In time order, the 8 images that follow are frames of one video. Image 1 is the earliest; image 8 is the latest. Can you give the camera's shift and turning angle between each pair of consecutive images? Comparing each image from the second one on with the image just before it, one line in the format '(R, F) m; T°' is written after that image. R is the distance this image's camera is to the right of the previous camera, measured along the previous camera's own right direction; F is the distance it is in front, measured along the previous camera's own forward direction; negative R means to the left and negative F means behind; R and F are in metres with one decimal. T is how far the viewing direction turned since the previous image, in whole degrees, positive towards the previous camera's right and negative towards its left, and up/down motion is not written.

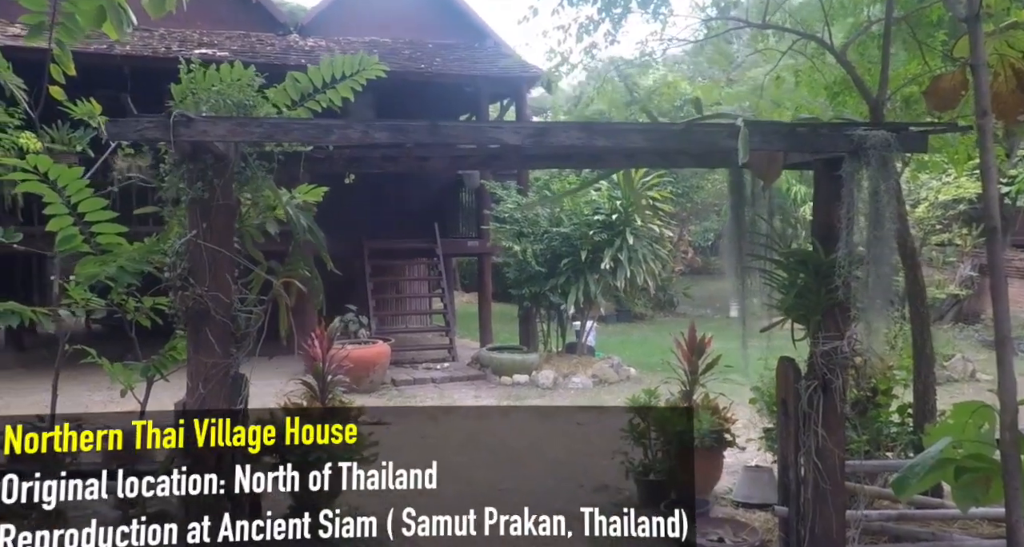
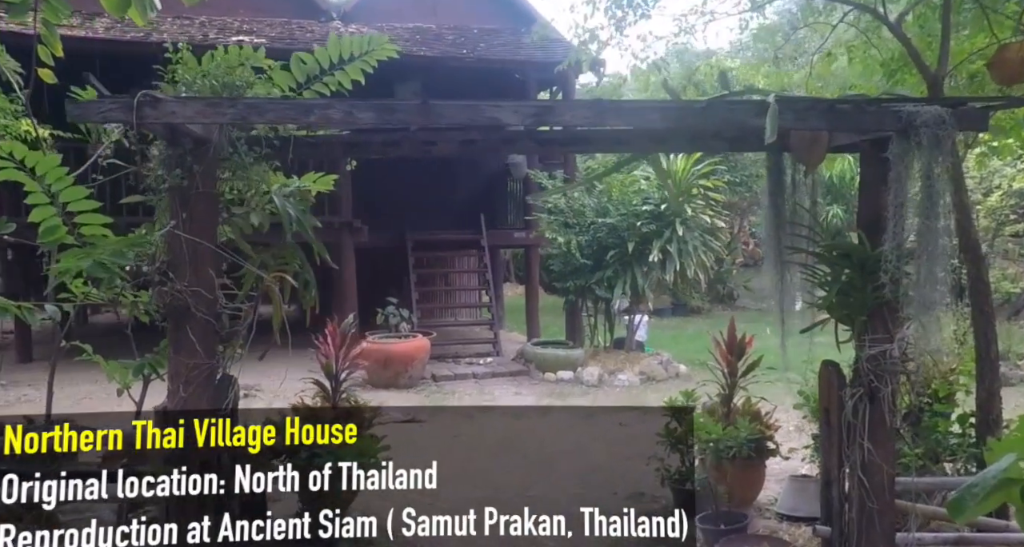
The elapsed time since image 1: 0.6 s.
(+0.2, +0.3) m; -4°
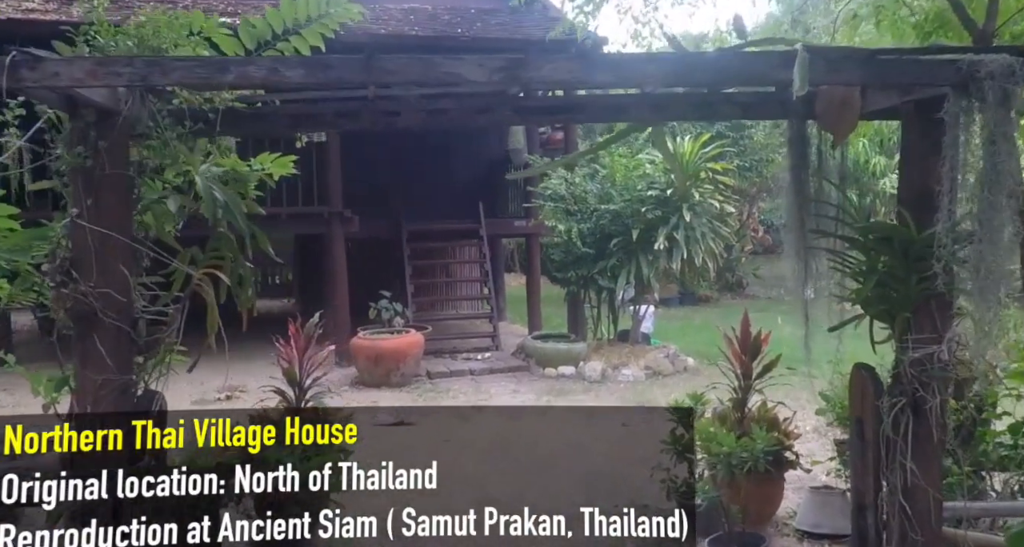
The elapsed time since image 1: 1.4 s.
(+0.1, +0.5) m; -1°
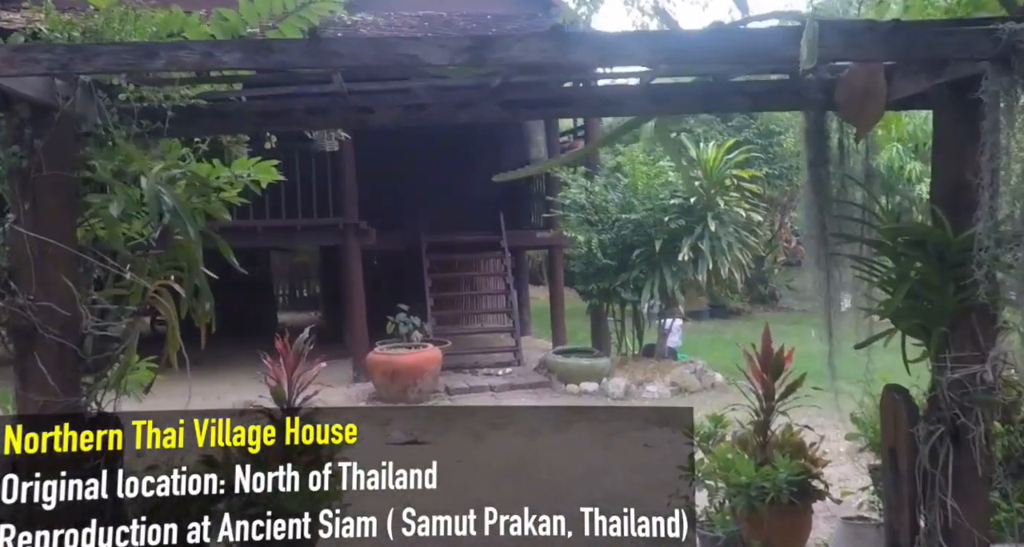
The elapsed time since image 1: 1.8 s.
(+0.1, +0.3) m; -2°
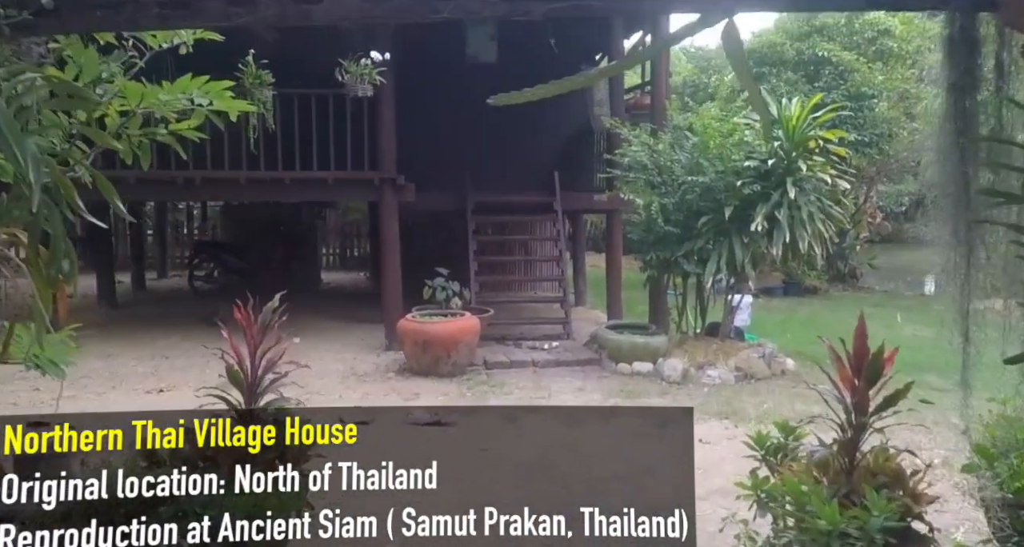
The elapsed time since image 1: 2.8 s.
(+0.2, +0.8) m; -5°
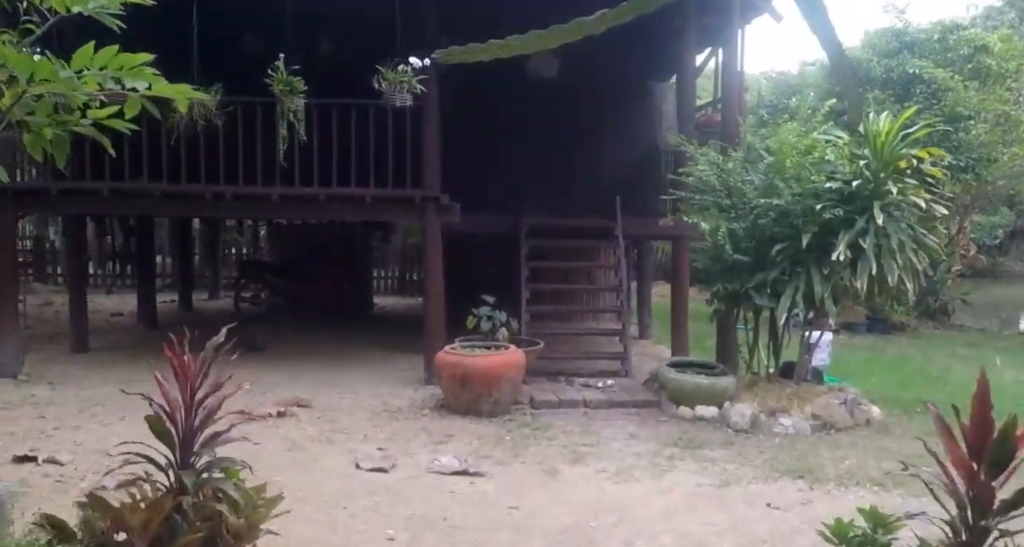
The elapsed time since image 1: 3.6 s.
(+0.2, +0.7) m; -5°
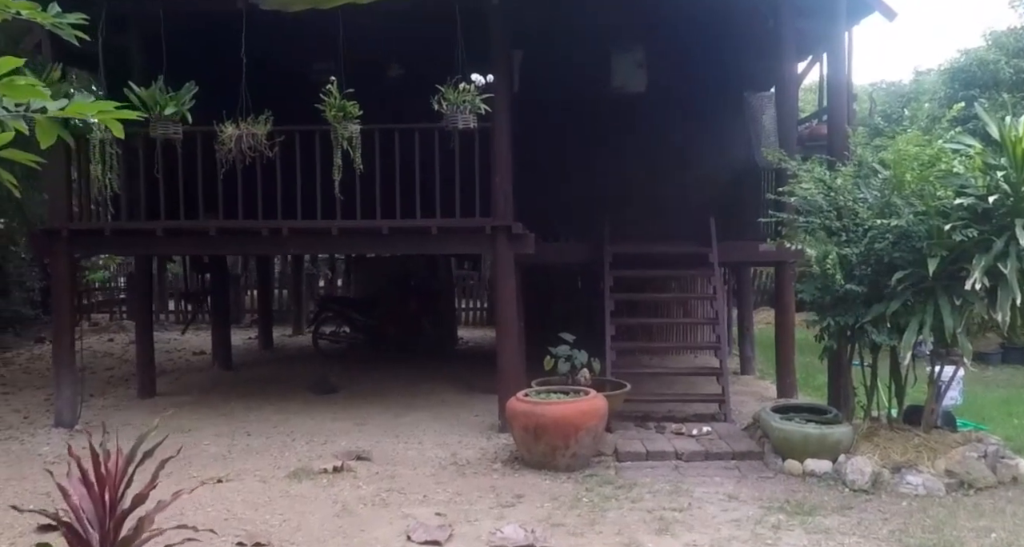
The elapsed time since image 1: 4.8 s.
(+0.2, +0.7) m; -7°
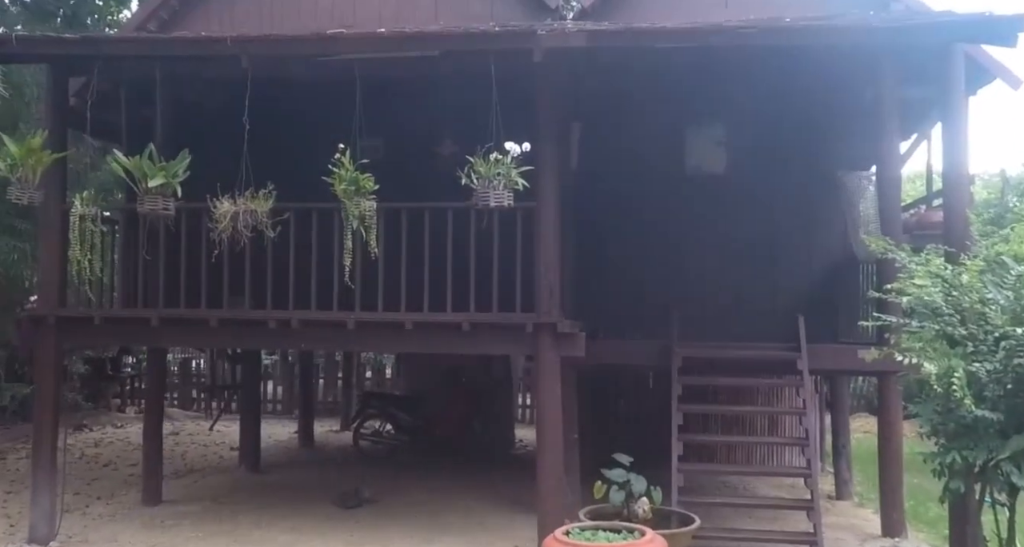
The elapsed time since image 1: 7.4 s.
(+0.3, +1.0) m; -6°
